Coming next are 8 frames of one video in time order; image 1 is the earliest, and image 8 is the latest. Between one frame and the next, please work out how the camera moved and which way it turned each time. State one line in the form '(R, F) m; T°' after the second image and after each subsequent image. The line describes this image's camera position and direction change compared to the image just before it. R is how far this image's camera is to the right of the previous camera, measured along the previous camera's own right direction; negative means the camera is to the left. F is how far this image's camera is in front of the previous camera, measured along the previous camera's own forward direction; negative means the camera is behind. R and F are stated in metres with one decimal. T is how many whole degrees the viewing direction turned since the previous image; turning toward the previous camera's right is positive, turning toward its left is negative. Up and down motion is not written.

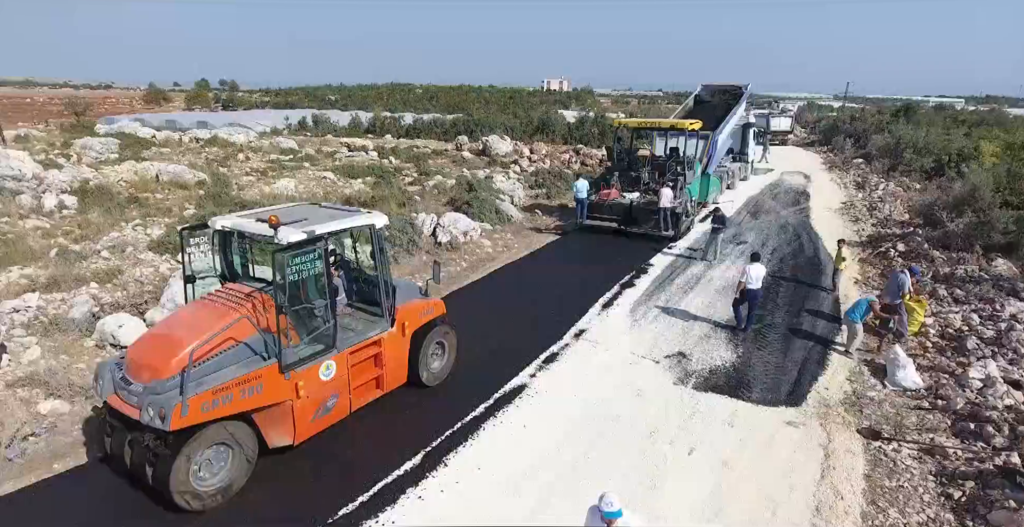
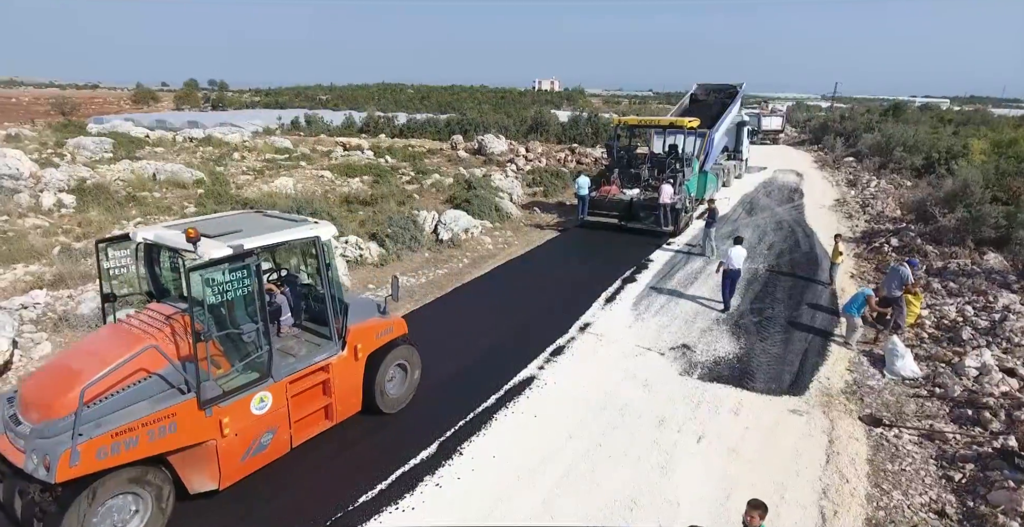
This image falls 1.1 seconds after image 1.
(-0.2, -0.1) m; +1°
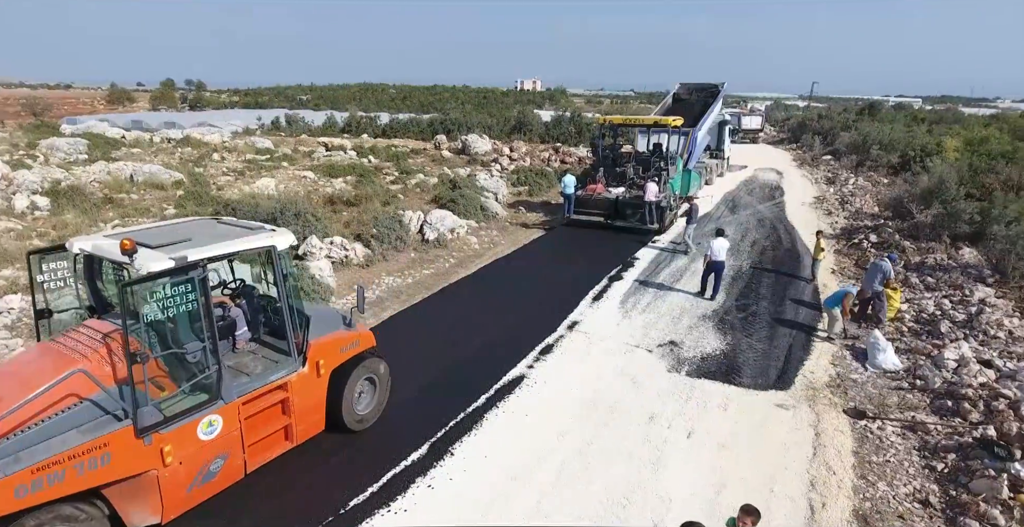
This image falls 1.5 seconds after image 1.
(-0.1, 0.0) m; +2°
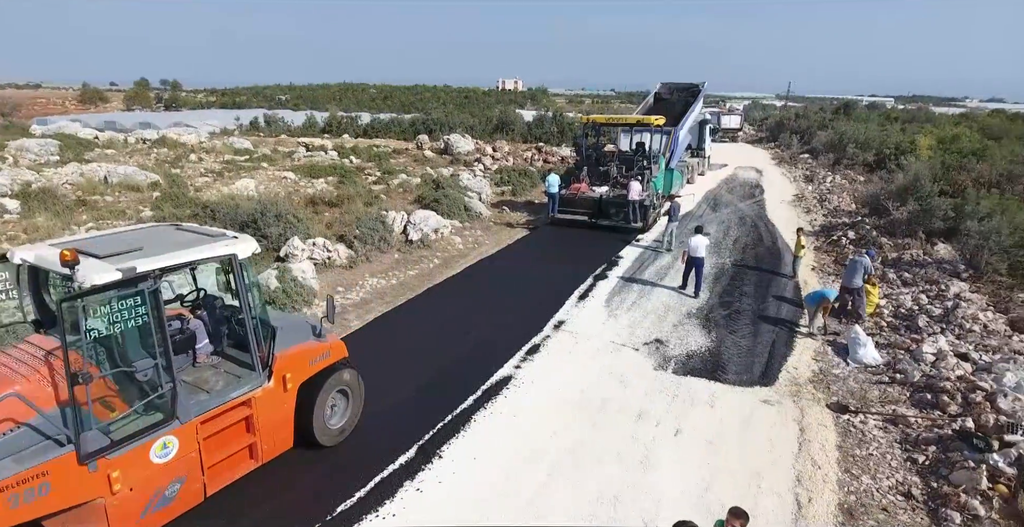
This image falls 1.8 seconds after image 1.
(0.0, 0.0) m; +2°
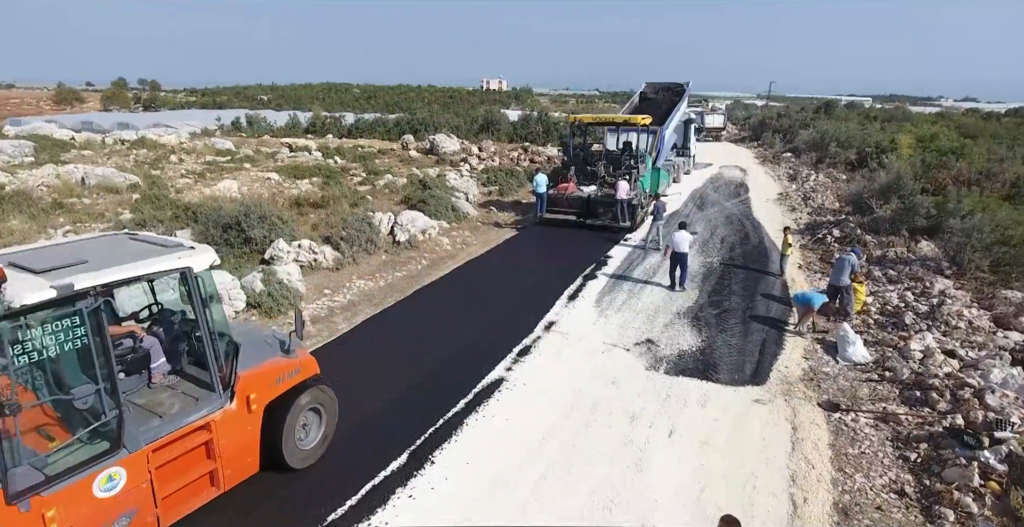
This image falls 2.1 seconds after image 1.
(-0.1, +0.1) m; +1°
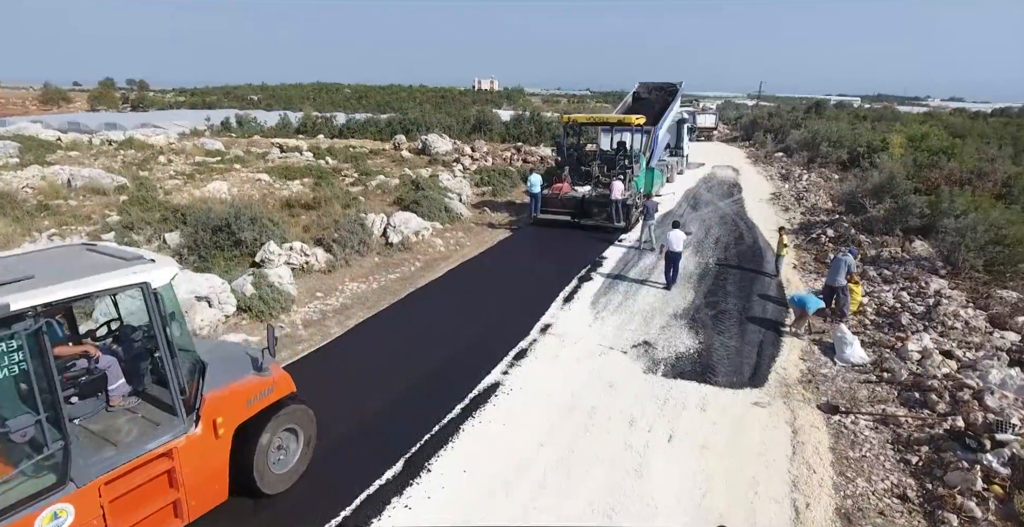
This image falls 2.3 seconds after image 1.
(0.0, +0.1) m; +1°
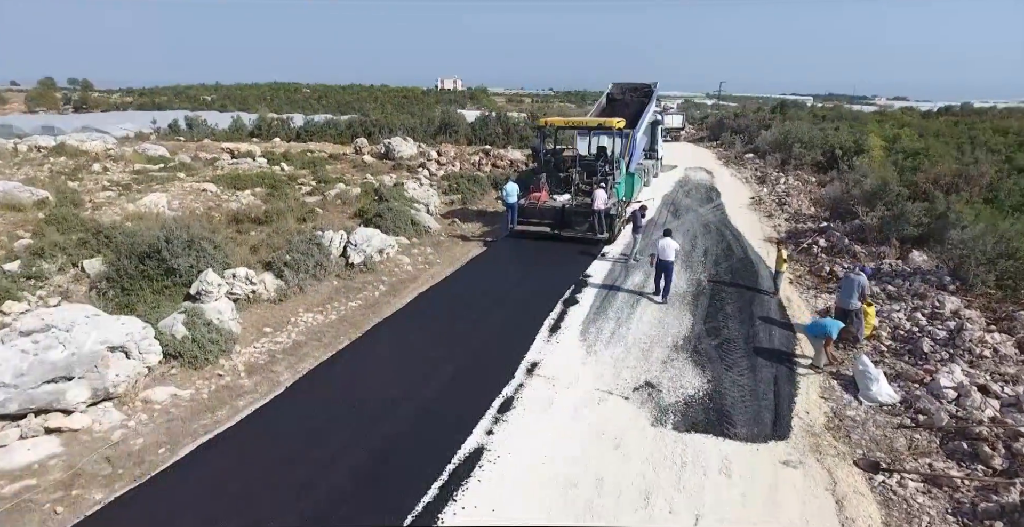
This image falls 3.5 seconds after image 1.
(-0.2, +1.0) m; +3°
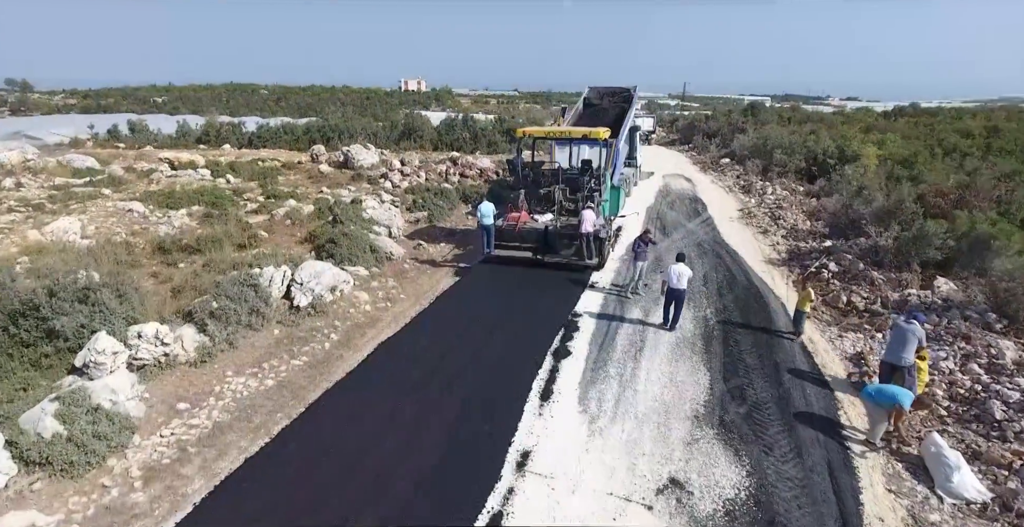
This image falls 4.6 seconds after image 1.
(-0.1, +1.5) m; +3°
